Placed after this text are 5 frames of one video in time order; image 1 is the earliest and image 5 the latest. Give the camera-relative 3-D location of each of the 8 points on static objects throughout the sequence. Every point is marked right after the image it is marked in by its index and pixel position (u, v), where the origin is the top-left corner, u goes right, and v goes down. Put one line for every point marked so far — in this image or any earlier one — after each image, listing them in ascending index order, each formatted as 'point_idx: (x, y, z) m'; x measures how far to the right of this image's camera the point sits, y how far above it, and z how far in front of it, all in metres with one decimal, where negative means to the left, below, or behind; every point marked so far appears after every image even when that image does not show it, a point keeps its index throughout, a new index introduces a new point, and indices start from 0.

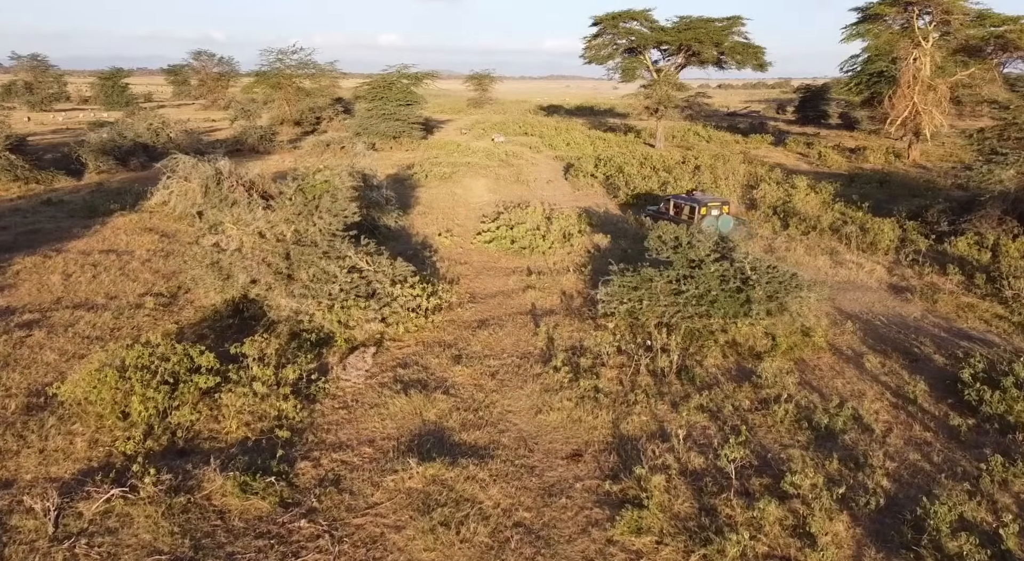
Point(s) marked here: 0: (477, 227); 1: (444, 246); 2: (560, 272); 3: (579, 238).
0: (-1.1, +1.7, +18.6) m
1: (-1.9, +1.0, +16.4) m
2: (+1.1, +0.2, +14.2) m
3: (+1.9, +1.2, +16.5) m
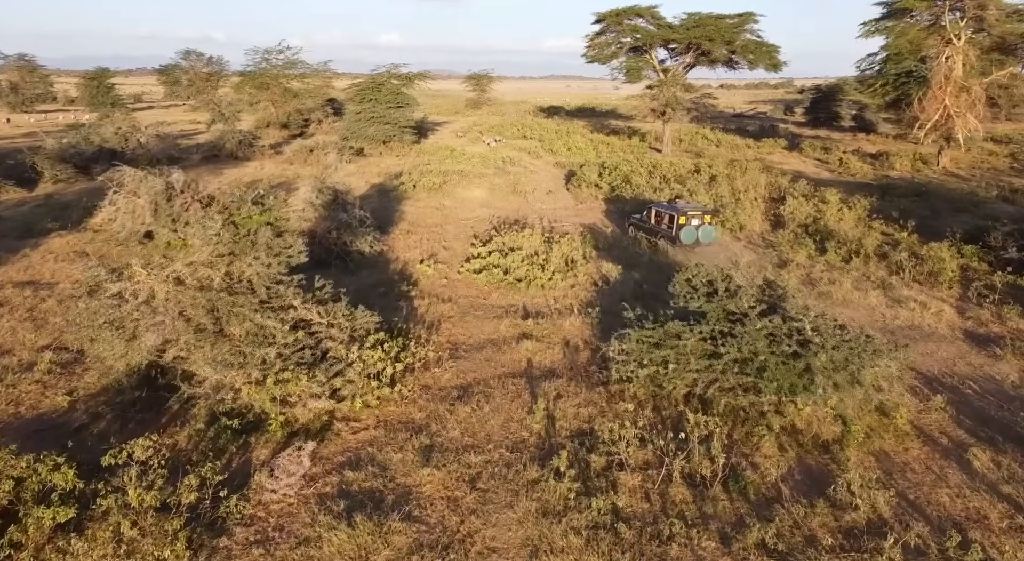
0: (-1.3, +0.8, +16.2) m
1: (-2.1, +0.1, +14.0) m
2: (+1.0, -0.7, +11.8) m
3: (+1.7, +0.3, +14.1) m
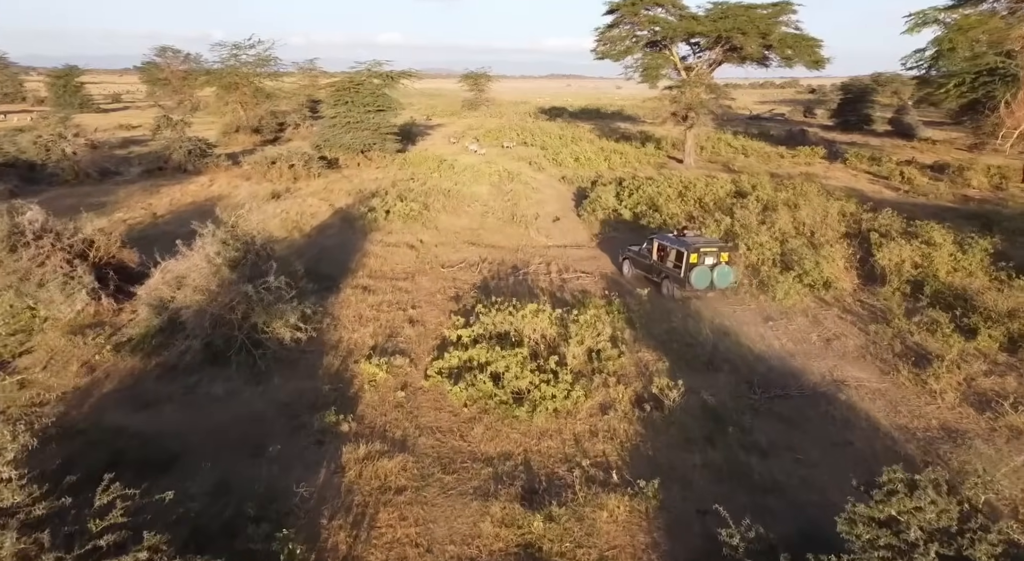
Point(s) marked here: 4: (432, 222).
0: (-1.4, -0.9, +11.1) m
1: (-2.1, -1.6, +9.0) m
2: (+0.9, -2.4, +6.8) m
3: (+1.6, -1.4, +9.1) m
4: (-2.7, +1.9, +19.4) m
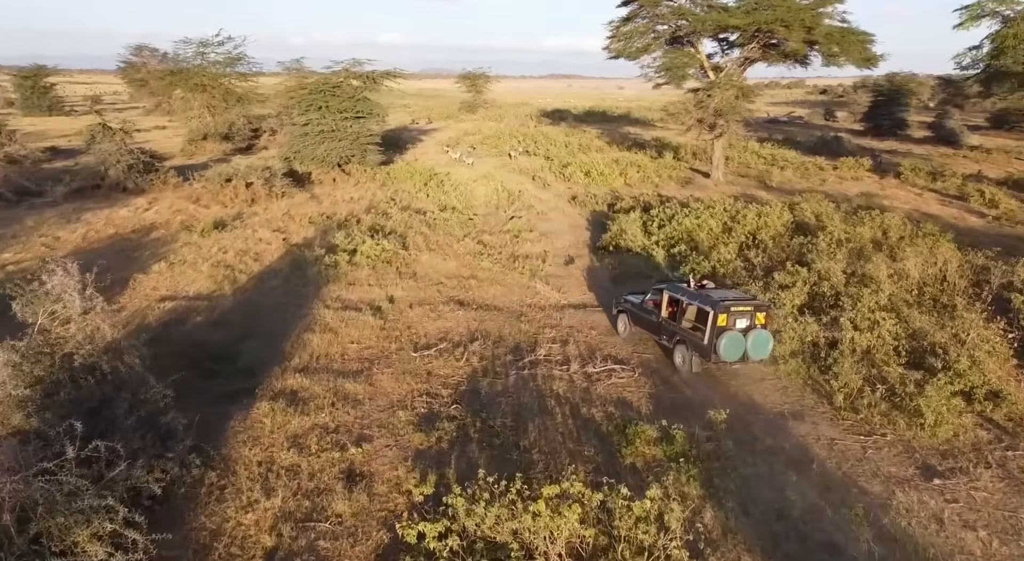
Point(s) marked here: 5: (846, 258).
0: (-1.3, -2.5, +6.7) m
1: (-2.1, -3.1, +4.5) m
2: (+0.9, -3.9, +2.3) m
3: (+1.7, -2.9, +4.6) m
4: (-2.6, +0.3, +15.0) m
5: (+7.5, +0.5, +13.2) m
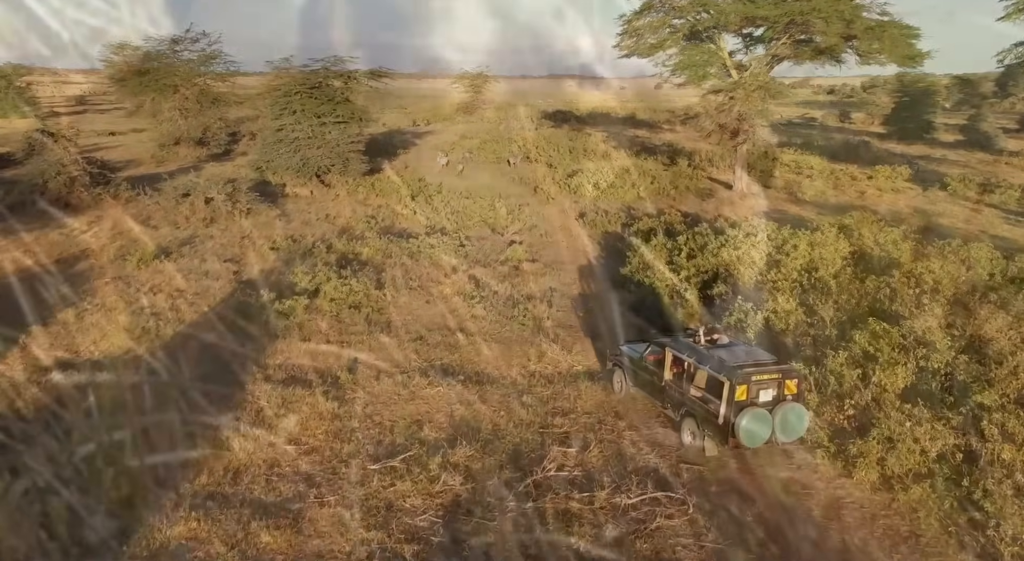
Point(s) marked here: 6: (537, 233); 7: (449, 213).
0: (-1.4, -3.5, +3.6) m
1: (-2.1, -4.2, +1.5) m
2: (+0.9, -5.0, -0.8) m
3: (+1.6, -4.0, +1.6) m
4: (-2.7, -0.7, +11.9) m
5: (+7.5, -0.6, +10.1) m
6: (+0.9, +1.4, +17.3) m
7: (-2.0, +2.1, +19.1) m
